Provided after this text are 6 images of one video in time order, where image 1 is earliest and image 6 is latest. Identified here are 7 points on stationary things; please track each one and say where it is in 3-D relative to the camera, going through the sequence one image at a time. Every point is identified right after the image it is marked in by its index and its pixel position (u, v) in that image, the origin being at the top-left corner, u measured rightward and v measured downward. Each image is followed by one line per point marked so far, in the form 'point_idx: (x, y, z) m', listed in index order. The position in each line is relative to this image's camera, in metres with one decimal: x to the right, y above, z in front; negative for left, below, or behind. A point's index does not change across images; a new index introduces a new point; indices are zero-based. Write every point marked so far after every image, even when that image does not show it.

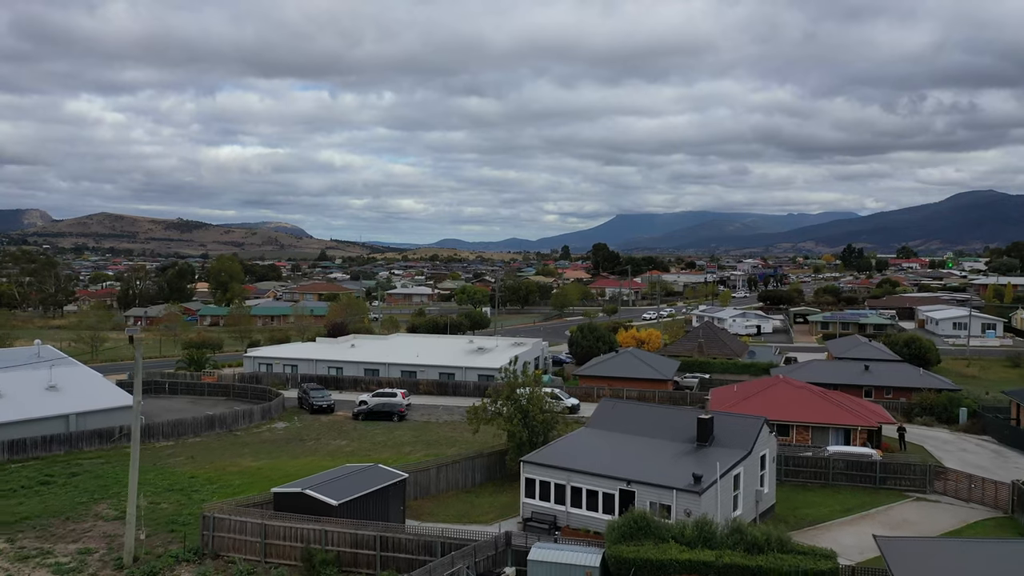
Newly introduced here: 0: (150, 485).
0: (-2.4, -1.3, +5.5) m
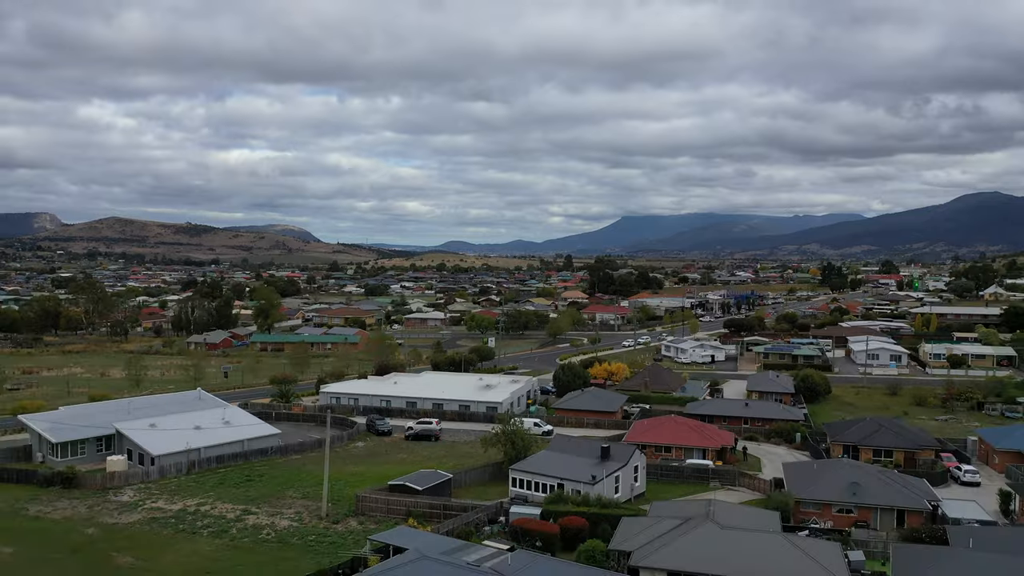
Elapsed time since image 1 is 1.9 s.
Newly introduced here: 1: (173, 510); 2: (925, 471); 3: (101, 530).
0: (-2.5, -2.4, +9.9) m
1: (-3.7, -2.4, +8.6) m
2: (+5.3, -2.3, +10.2) m
3: (-4.1, -2.4, +7.9) m
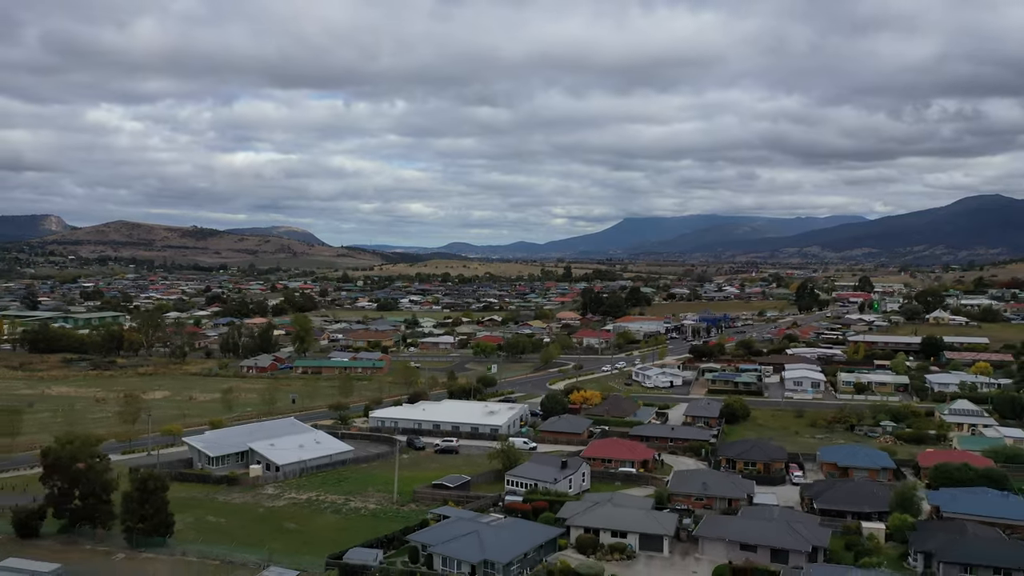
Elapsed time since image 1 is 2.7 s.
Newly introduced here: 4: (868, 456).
0: (-2.6, -3.8, +15.7) m
1: (-3.8, -3.8, +14.4) m
2: (+5.2, -3.7, +15.9) m
3: (-4.2, -3.8, +13.6) m
4: (+7.3, -3.4, +16.2) m
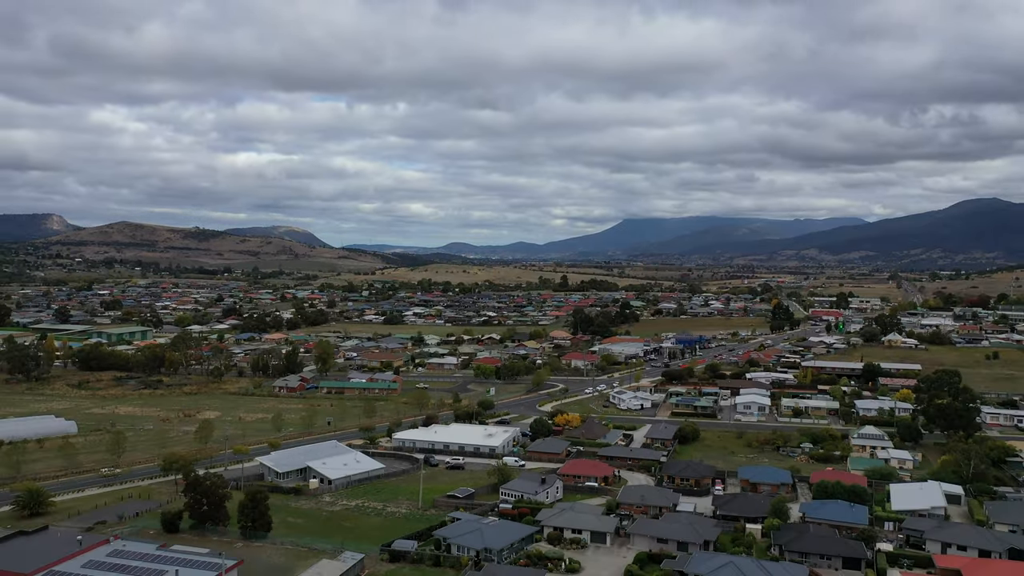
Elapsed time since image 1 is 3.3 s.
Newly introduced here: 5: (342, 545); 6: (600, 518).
0: (-2.8, -5.3, +21.1) m
1: (-4.0, -5.4, +19.8) m
2: (+5.0, -5.4, +21.3) m
3: (-4.4, -5.3, +19.0) m
4: (+7.1, -5.0, +21.6) m
5: (-3.4, -5.2, +16.3) m
6: (+1.9, -5.0, +17.3) m
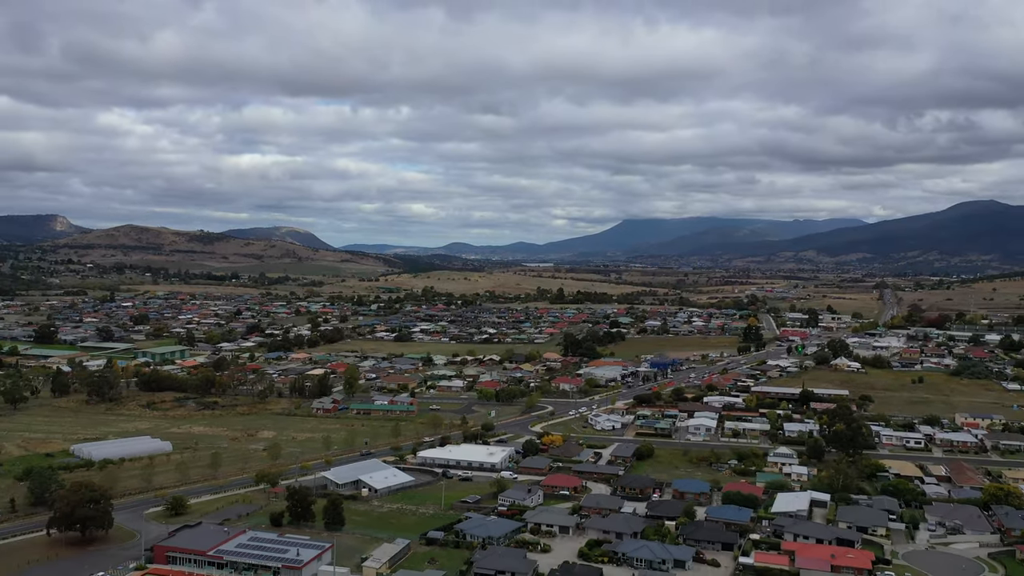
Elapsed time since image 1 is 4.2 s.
0: (-3.0, -7.7, +29.3) m
1: (-4.2, -7.7, +28.1) m
2: (+4.9, -7.7, +29.5) m
3: (-4.6, -7.7, +27.3) m
4: (+6.9, -7.4, +29.9) m
5: (-3.6, -7.6, +24.5) m
6: (+1.7, -7.3, +25.5) m
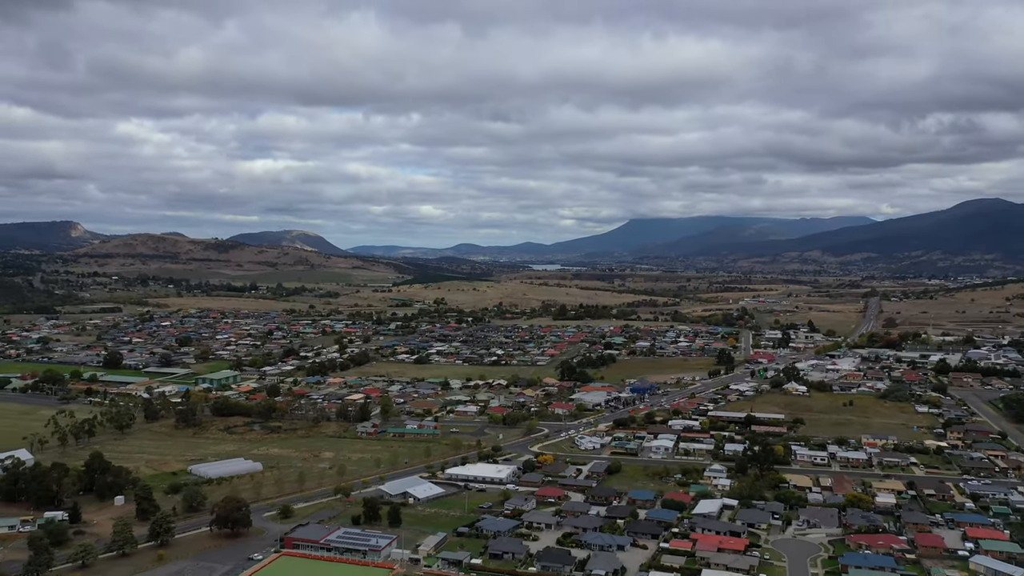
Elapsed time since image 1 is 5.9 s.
0: (-2.9, -11.3, +41.8) m
1: (-4.1, -11.3, +40.5) m
2: (+5.0, -11.3, +41.9) m
3: (-4.5, -11.3, +39.8) m
4: (+7.0, -10.9, +42.3) m
5: (-3.6, -11.2, +37.0) m
6: (+1.8, -10.9, +38.0) m
